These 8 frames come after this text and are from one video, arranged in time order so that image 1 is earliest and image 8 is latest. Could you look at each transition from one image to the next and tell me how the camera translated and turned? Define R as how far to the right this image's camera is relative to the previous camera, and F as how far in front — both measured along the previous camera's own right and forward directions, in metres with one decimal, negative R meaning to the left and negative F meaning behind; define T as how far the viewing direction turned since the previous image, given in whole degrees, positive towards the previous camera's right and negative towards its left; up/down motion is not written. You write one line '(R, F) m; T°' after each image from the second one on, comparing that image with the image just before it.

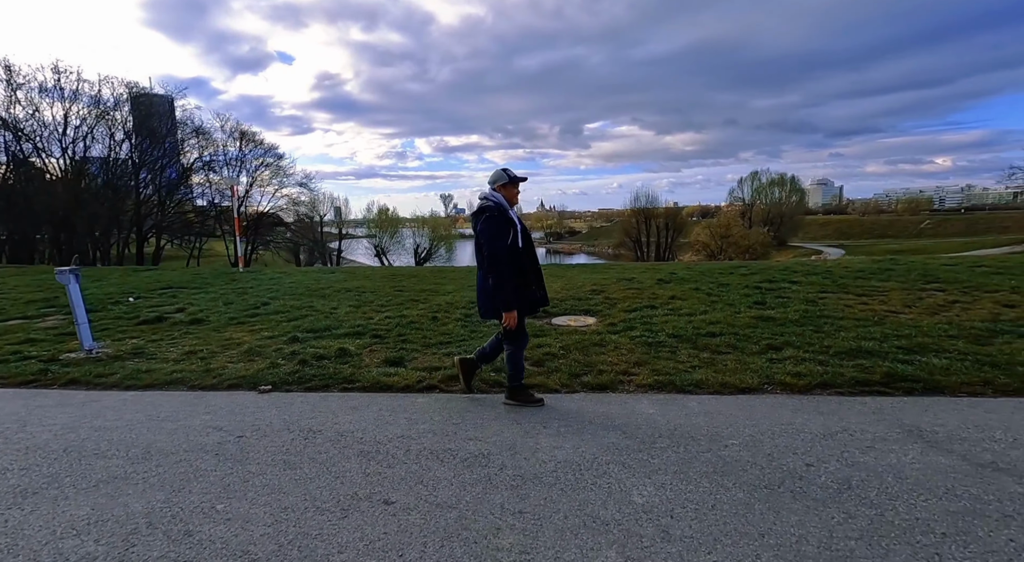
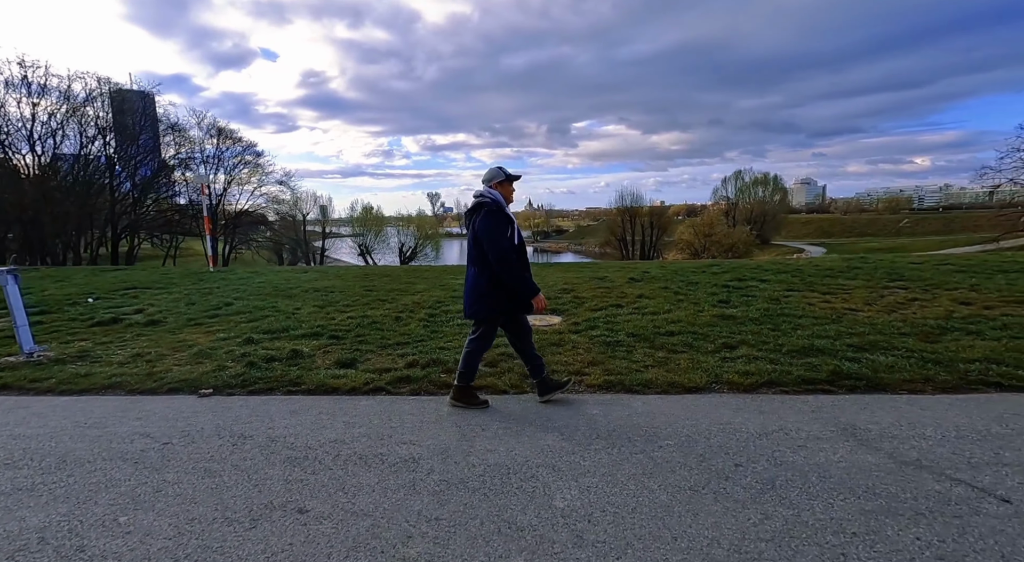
(+0.2, 0.0) m; +2°
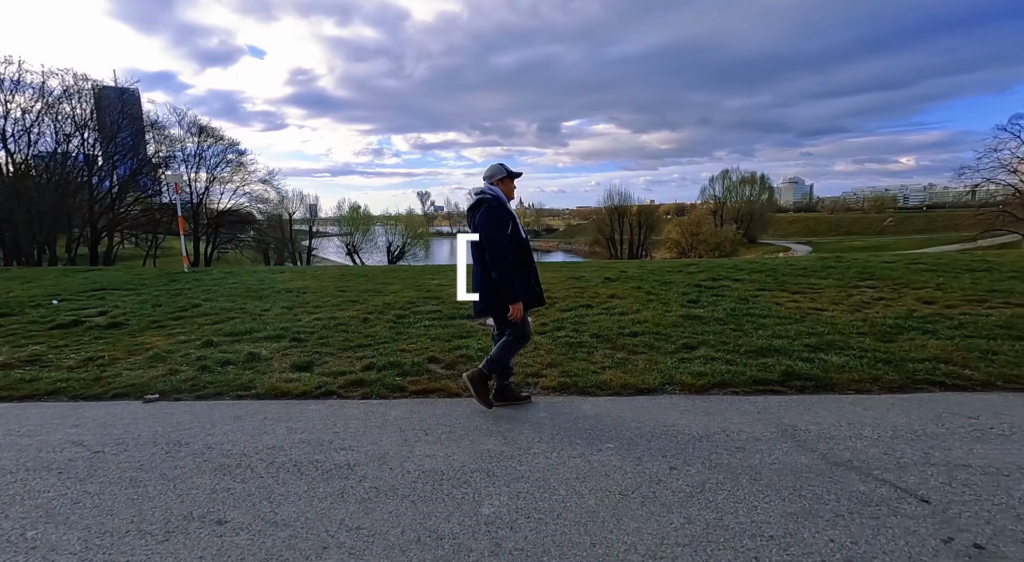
(+0.2, 0.0) m; +2°
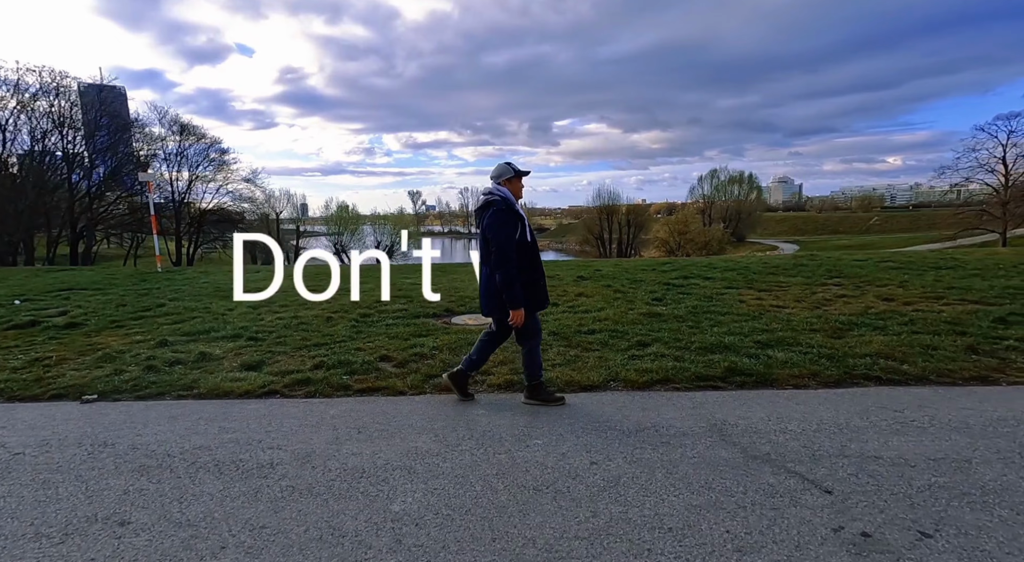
(+0.3, 0.0) m; +2°
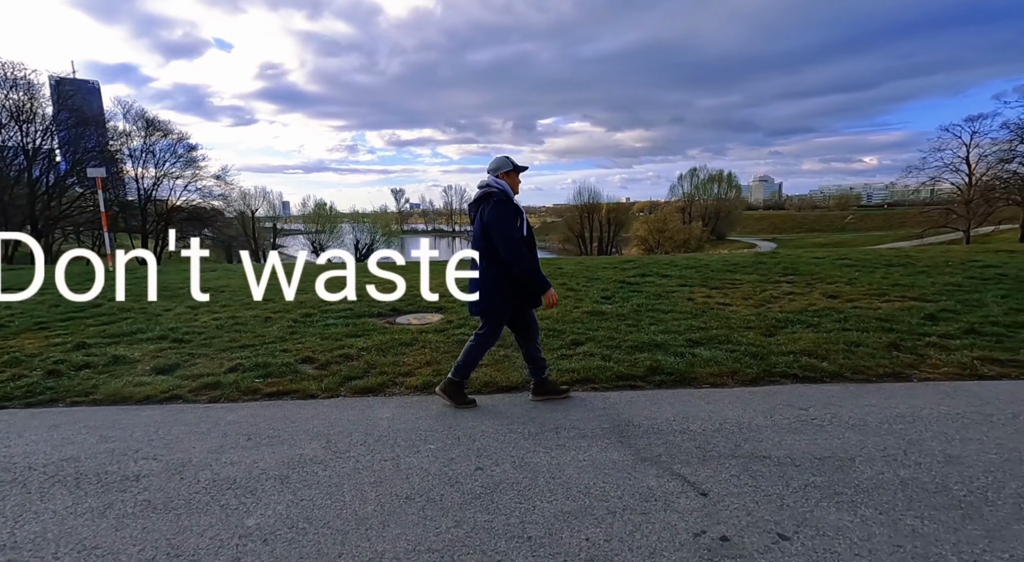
(+0.4, +0.1) m; +3°
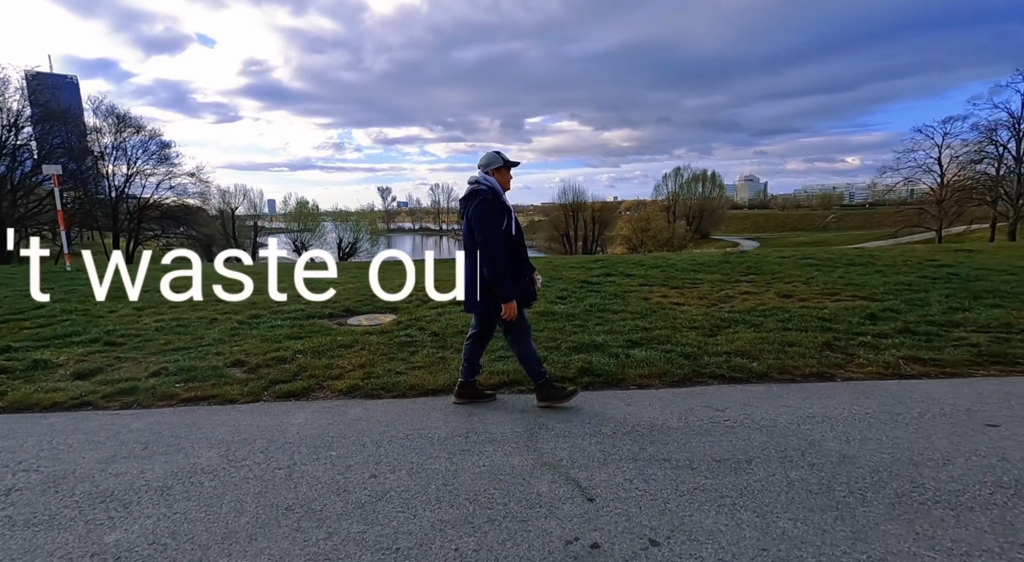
(+0.4, 0.0) m; +2°
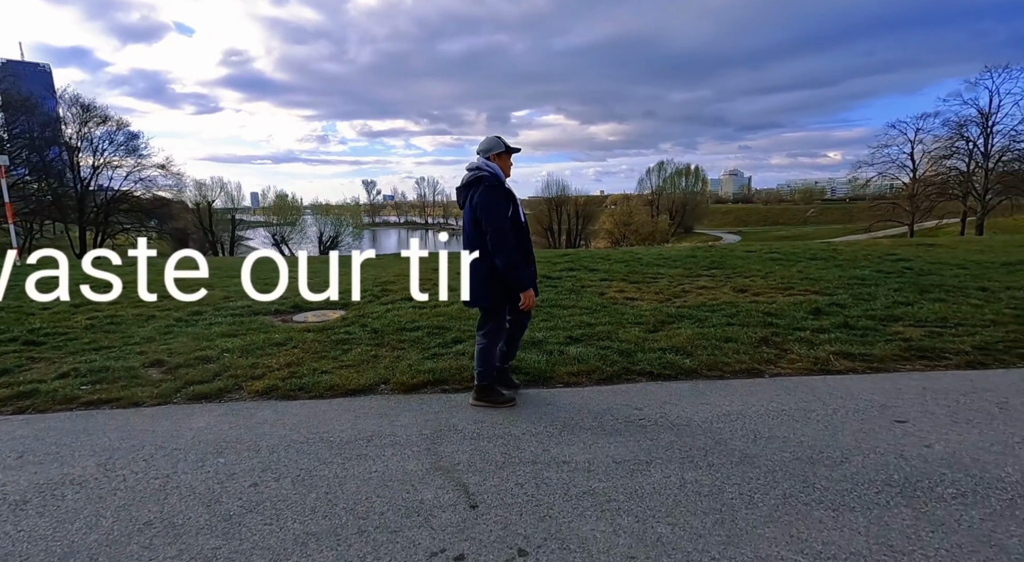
(+0.4, +0.1) m; +2°
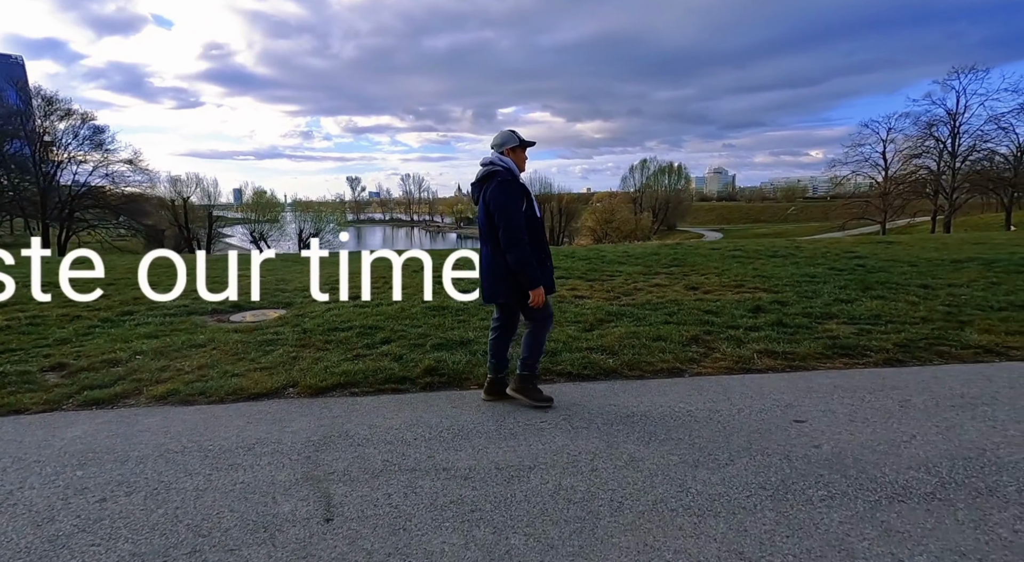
(+0.4, +0.1) m; +3°
